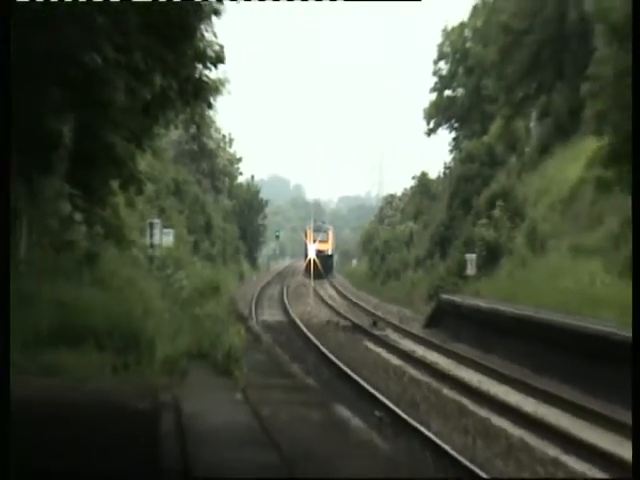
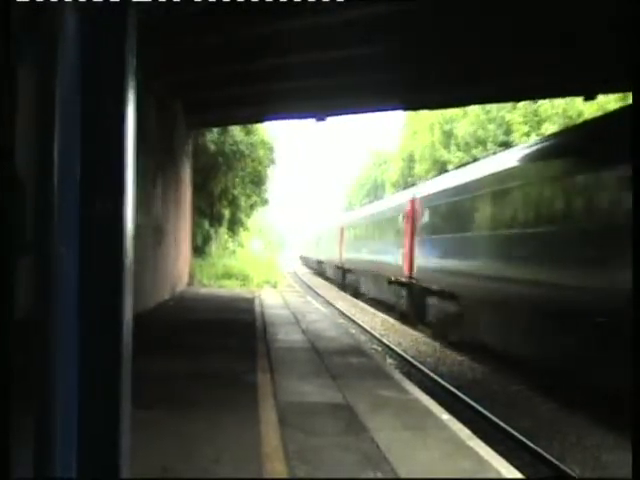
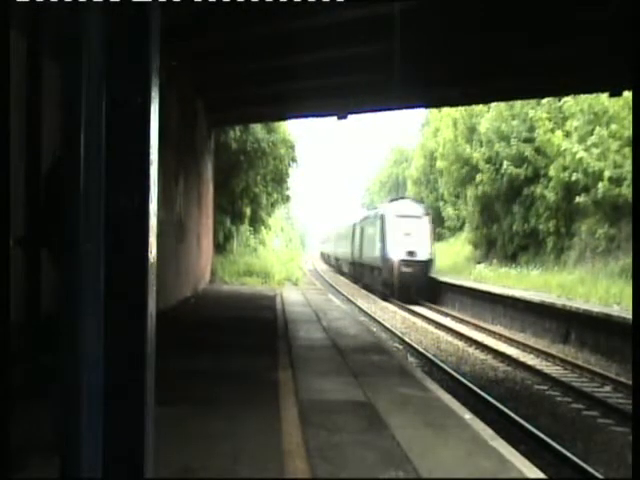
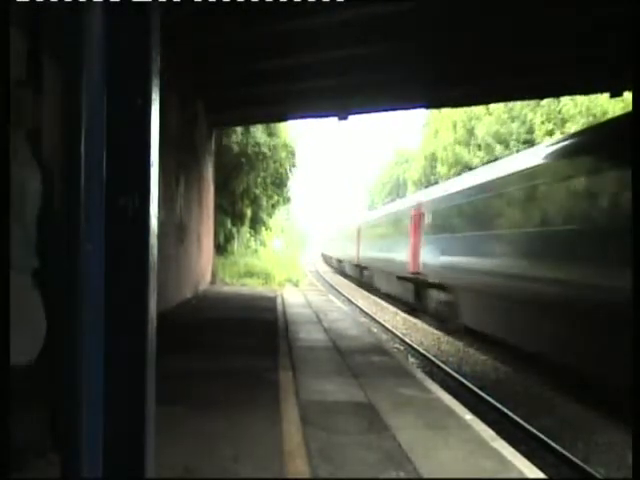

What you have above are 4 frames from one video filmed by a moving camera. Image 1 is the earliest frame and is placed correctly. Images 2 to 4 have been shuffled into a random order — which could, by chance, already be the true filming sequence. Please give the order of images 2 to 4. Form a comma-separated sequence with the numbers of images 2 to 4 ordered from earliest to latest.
3, 4, 2
